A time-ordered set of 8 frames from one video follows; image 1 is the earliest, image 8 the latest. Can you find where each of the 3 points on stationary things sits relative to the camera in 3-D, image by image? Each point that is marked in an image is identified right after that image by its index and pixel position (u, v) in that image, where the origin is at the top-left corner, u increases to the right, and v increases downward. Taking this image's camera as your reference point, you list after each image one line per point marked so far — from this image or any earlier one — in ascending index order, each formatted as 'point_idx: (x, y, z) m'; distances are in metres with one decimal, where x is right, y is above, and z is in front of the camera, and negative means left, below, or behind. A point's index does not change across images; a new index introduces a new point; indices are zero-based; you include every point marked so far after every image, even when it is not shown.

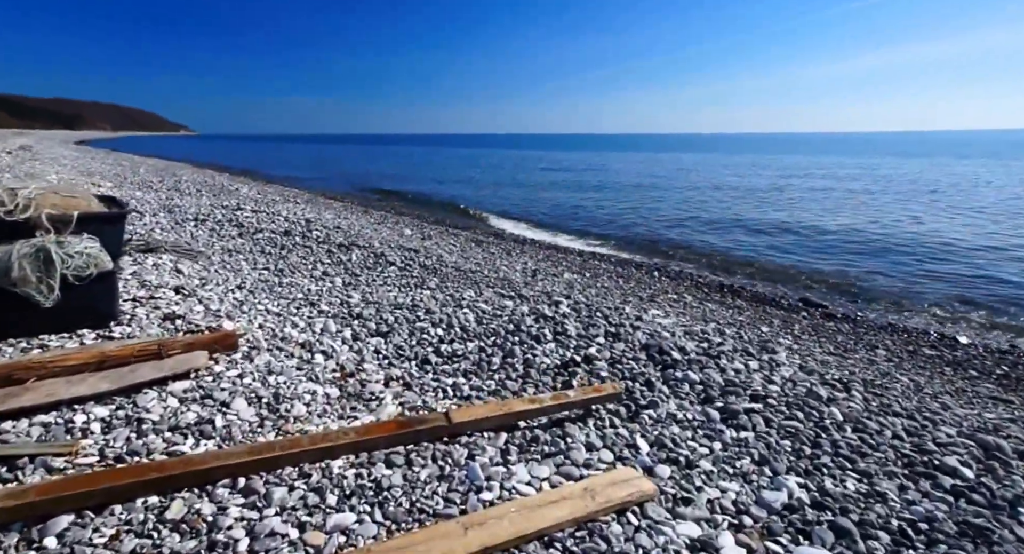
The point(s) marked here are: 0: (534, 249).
0: (+0.8, +0.9, +19.4) m
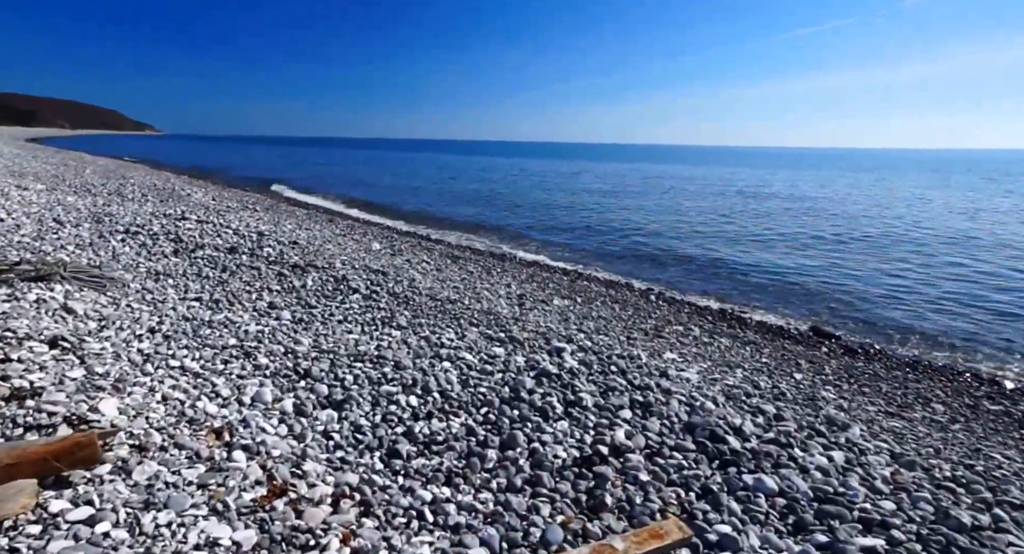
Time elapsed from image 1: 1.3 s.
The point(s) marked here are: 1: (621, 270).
0: (+0.2, +0.2, +17.6) m
1: (+3.8, +0.1, +19.9) m
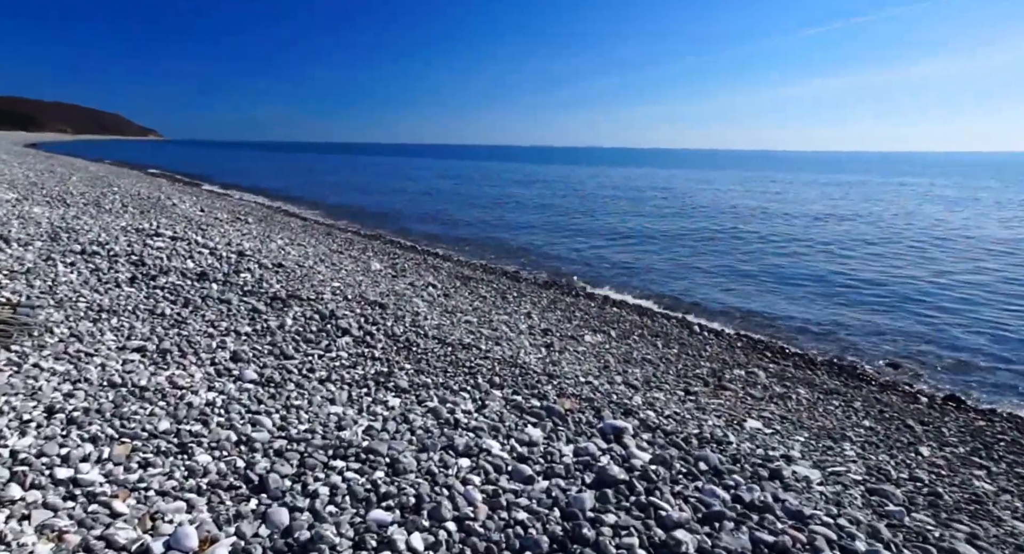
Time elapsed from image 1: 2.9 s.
0: (+0.7, -0.4, +15.3) m
1: (+4.3, -0.5, +17.7) m
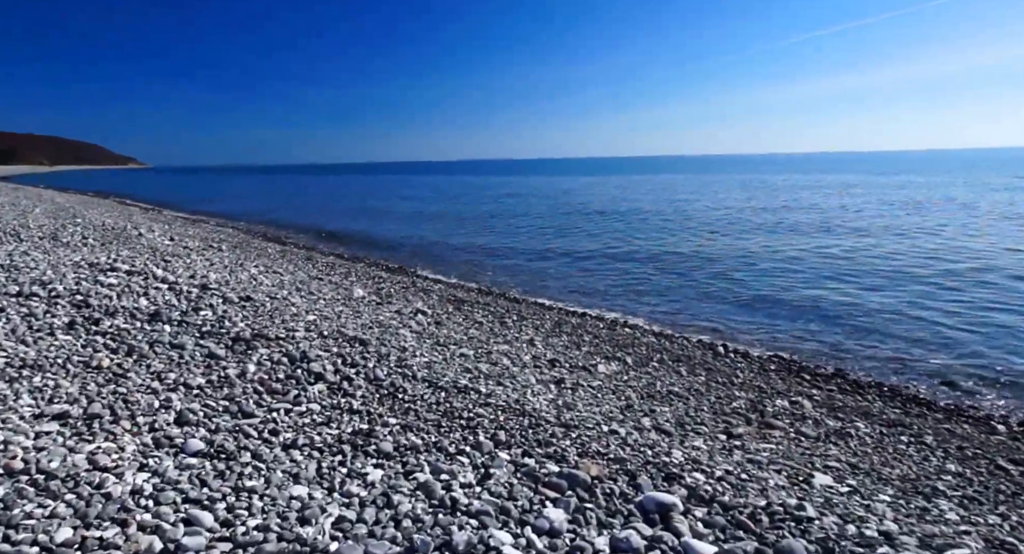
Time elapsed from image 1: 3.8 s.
0: (+0.7, -0.9, +14.0) m
1: (+4.3, -0.9, +16.4) m
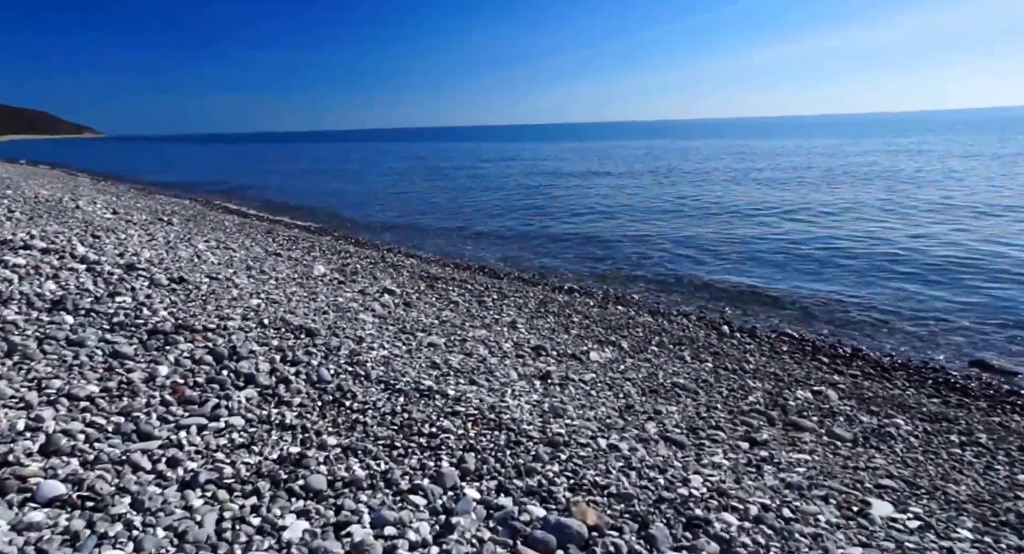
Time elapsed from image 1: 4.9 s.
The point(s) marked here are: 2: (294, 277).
0: (+0.2, -0.3, +12.5) m
1: (+3.8, -0.1, +15.0) m
2: (-4.5, 0.0, +11.8) m
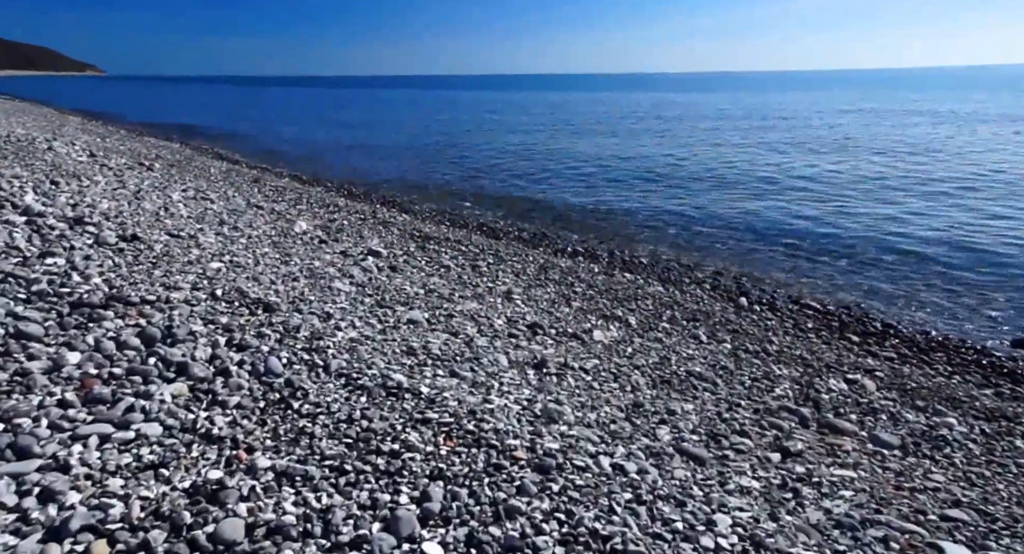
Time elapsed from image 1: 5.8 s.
0: (+0.1, +0.5, +11.4) m
1: (+3.7, +0.8, +13.8) m
2: (-4.6, +0.8, +10.6) m
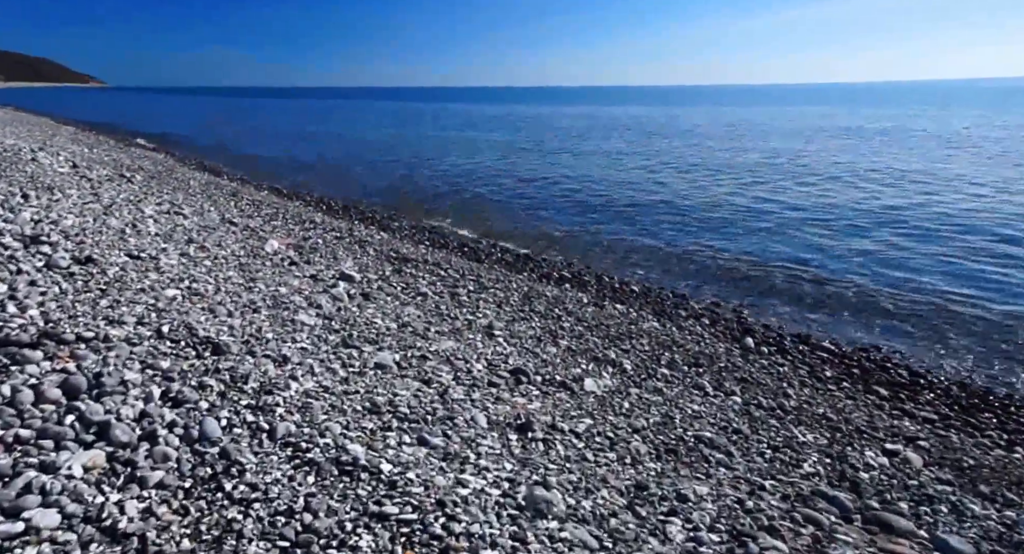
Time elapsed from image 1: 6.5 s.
0: (0.0, -0.1, +10.5) m
1: (+3.6, +0.2, +13.0) m
2: (-4.7, +0.4, +9.8) m
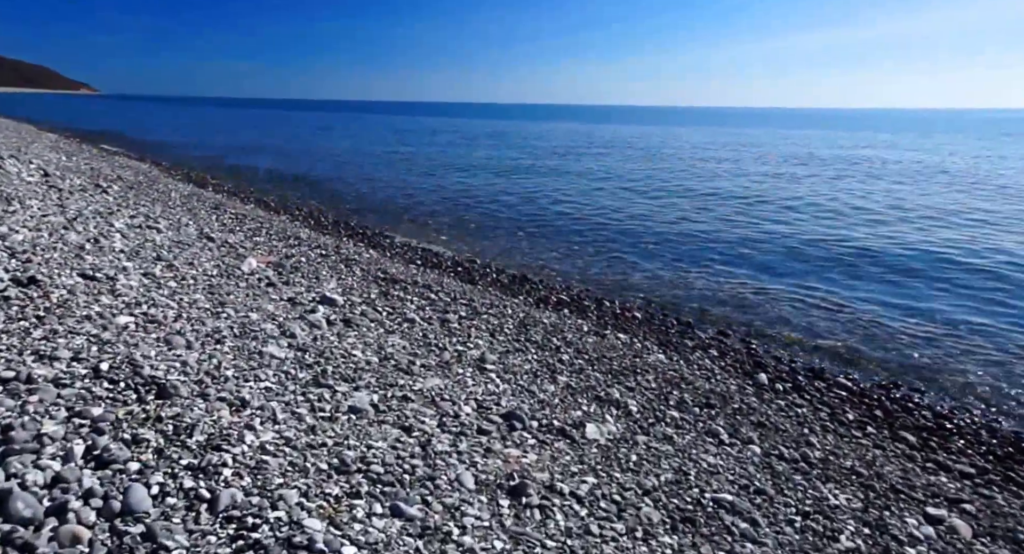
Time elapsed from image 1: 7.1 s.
0: (-0.1, -0.5, +9.8) m
1: (+3.4, -0.4, +12.3) m
2: (-4.8, 0.0, +9.0) m
